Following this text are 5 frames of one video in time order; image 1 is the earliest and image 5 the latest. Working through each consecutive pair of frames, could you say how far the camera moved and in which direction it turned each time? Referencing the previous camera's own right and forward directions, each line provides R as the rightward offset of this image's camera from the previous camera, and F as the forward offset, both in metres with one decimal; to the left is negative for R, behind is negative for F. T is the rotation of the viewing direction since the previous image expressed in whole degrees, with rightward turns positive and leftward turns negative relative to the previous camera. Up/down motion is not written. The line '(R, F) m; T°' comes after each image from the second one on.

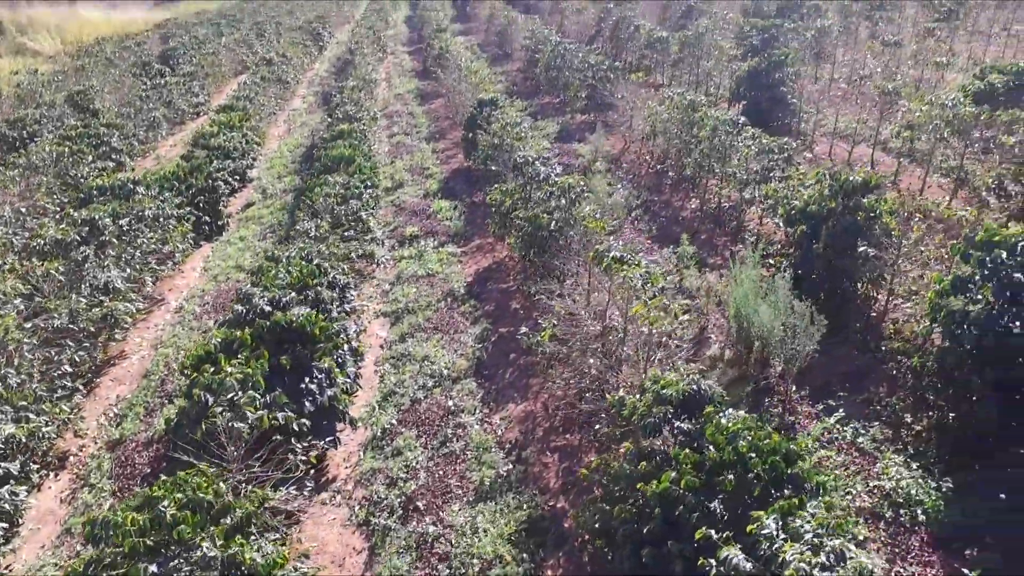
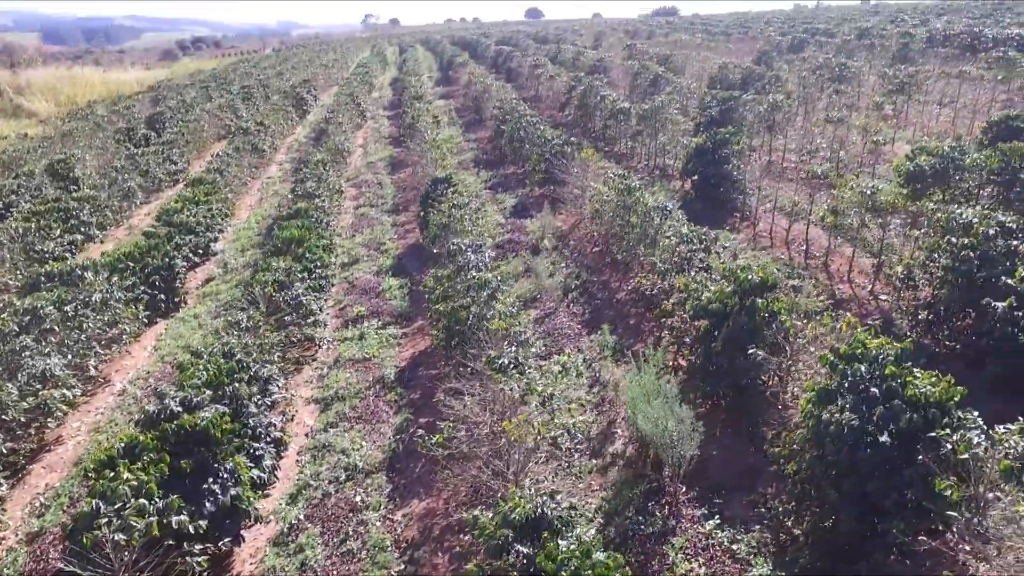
(+0.9, -0.3) m; 0°
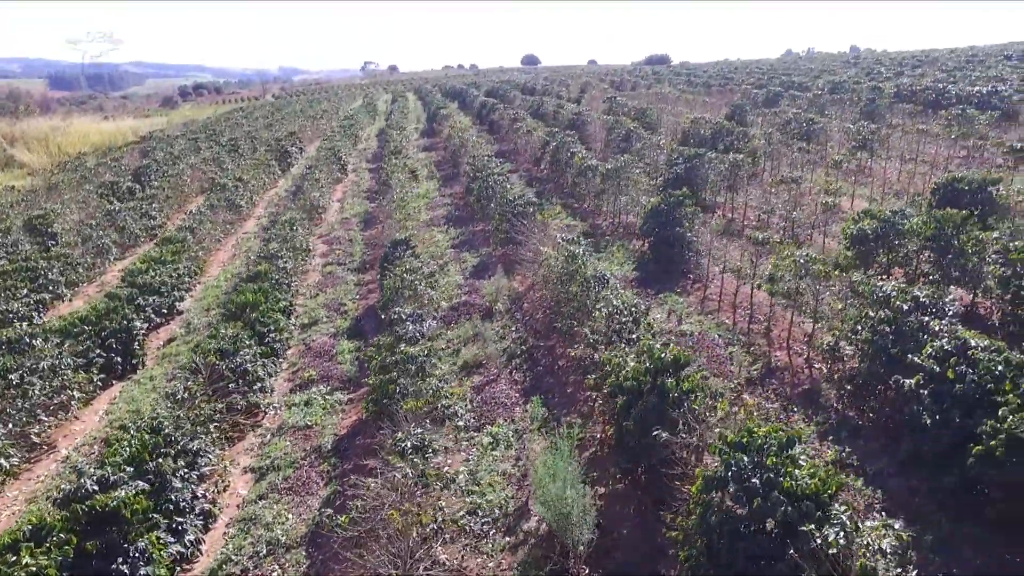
(+0.8, -0.2) m; 0°
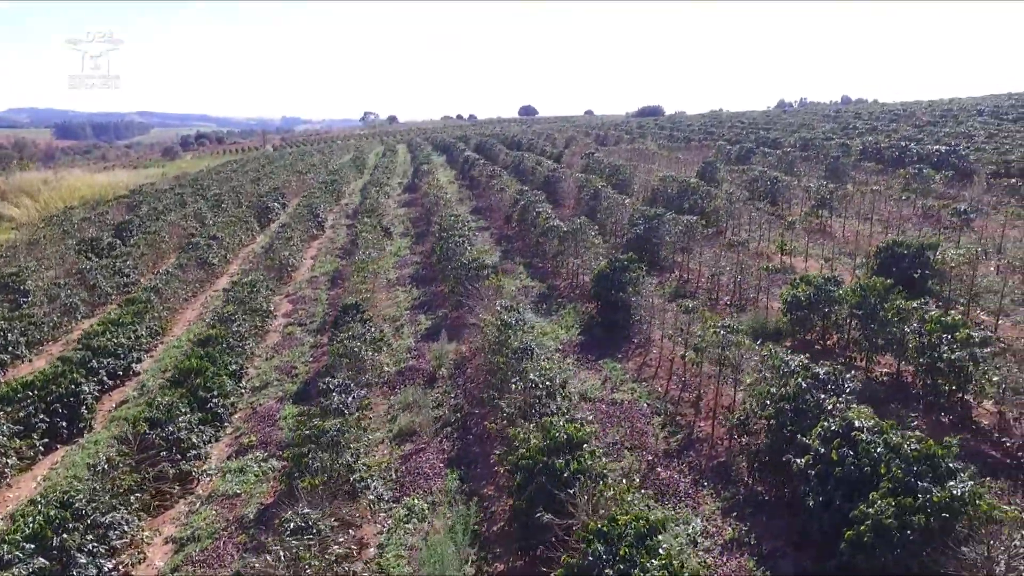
(+1.0, -0.2) m; 0°
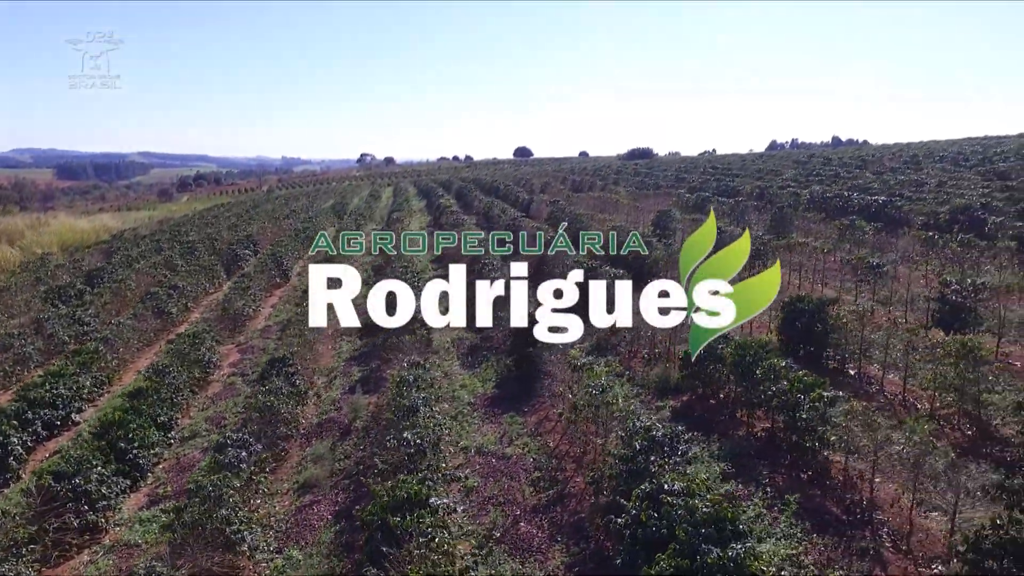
(+1.6, -0.7) m; 0°
